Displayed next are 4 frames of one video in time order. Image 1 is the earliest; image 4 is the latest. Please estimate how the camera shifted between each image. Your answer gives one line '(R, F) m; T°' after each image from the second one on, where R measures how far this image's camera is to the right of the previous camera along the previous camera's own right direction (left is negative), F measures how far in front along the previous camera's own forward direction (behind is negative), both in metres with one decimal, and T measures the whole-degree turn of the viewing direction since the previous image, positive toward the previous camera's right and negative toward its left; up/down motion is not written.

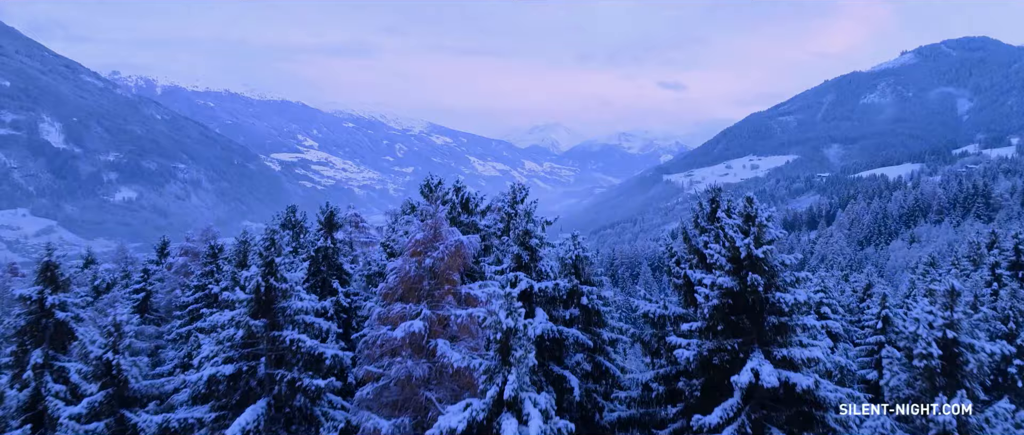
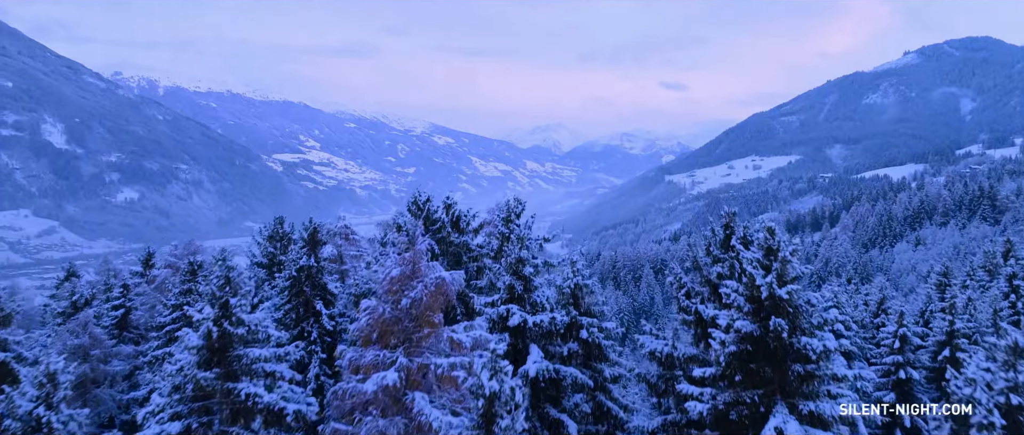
(+0.1, +0.7) m; 0°
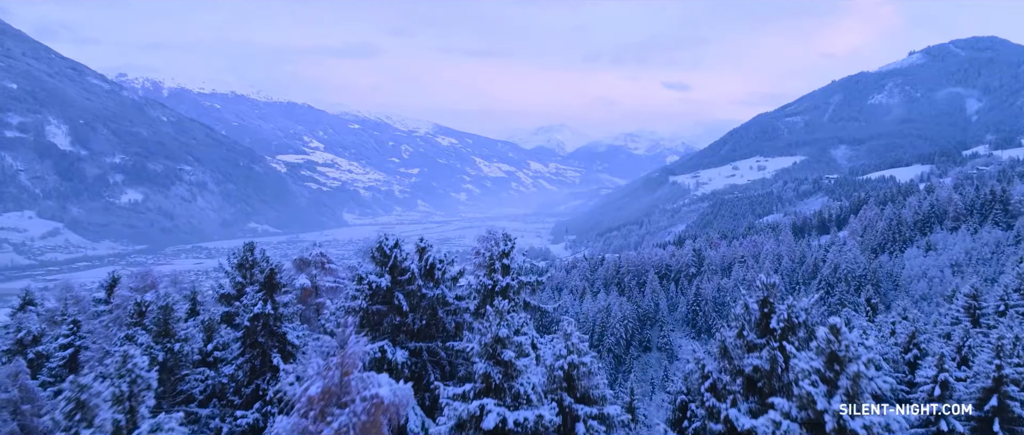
(+0.3, +1.4) m; 0°
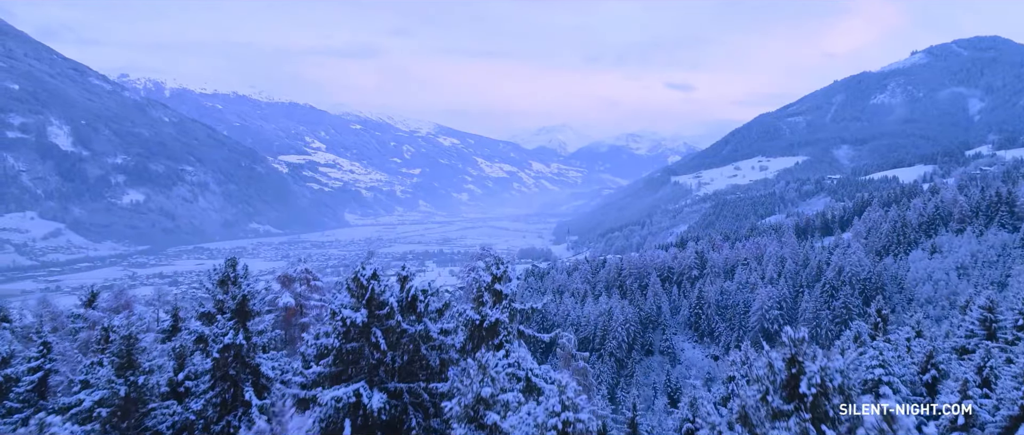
(+0.1, +0.7) m; 0°
